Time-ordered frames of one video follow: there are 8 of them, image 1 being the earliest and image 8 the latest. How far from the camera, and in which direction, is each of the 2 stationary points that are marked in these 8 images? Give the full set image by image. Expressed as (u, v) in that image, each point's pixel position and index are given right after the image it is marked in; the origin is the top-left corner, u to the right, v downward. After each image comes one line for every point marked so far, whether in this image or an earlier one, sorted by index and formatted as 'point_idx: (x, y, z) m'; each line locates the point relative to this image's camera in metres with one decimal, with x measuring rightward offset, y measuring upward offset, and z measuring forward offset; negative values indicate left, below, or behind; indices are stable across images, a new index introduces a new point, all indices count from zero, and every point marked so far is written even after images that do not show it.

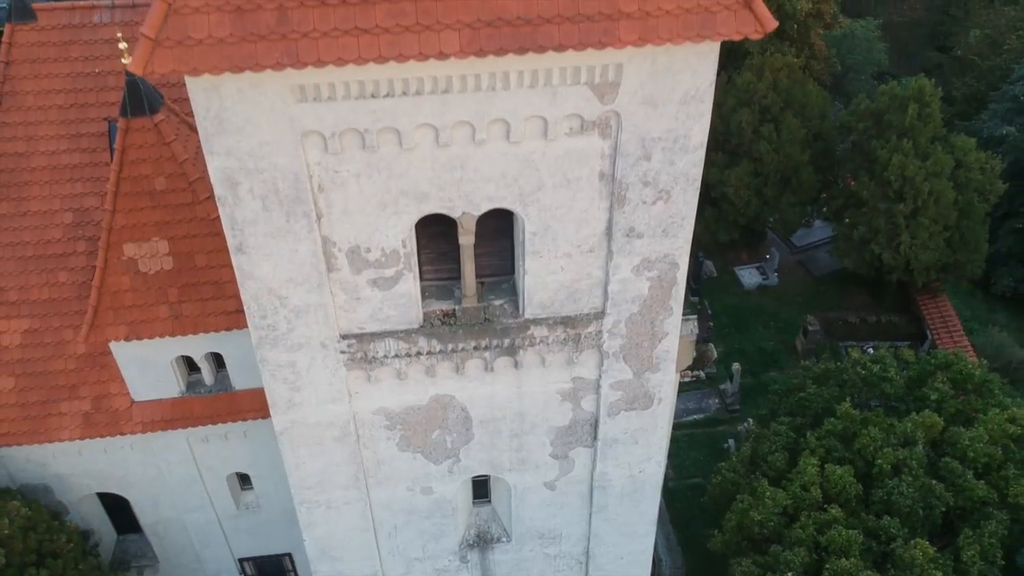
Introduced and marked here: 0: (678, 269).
0: (+1.5, +0.2, +8.5) m
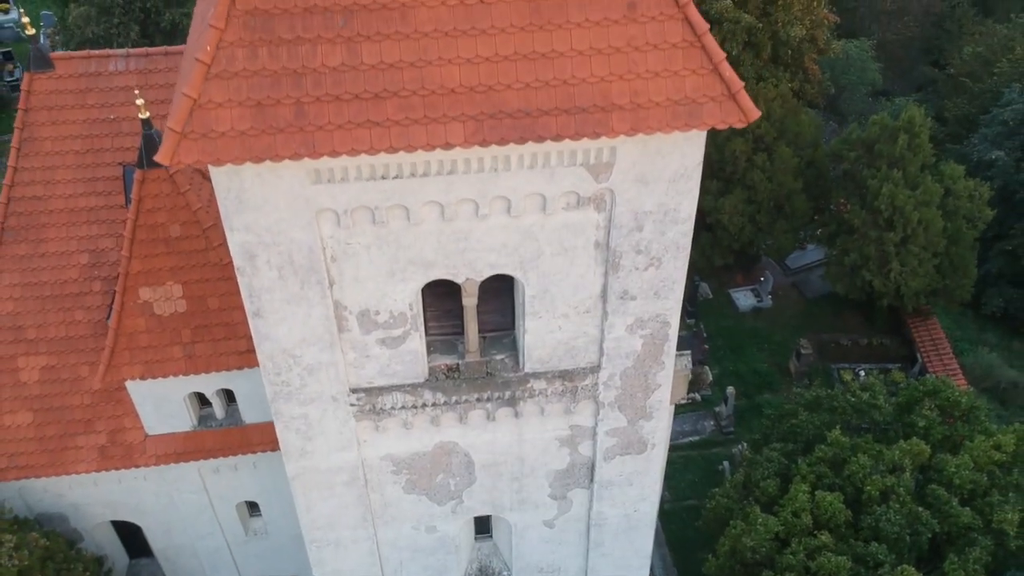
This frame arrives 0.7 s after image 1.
0: (+1.5, -0.4, +9.0) m
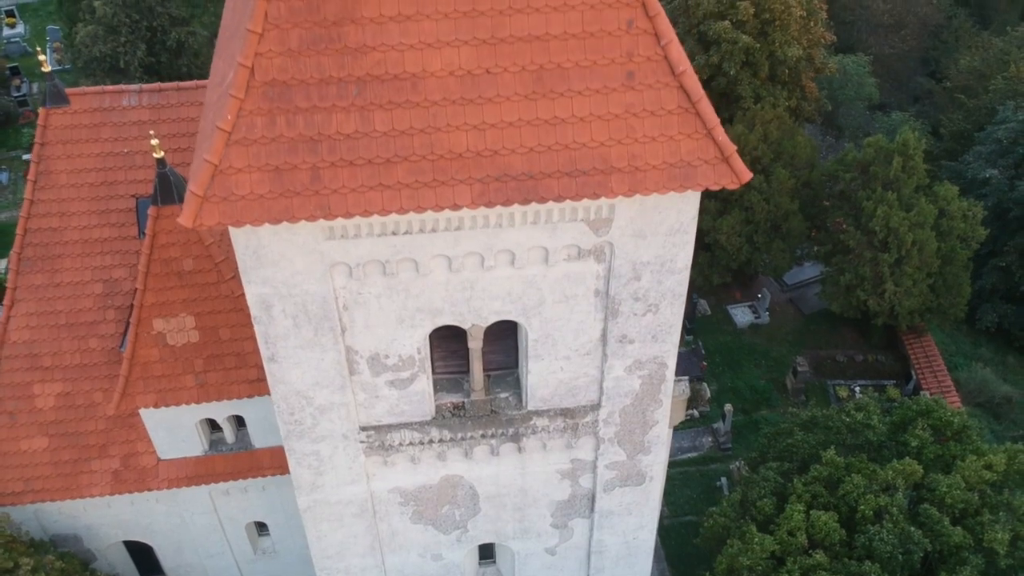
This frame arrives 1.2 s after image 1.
0: (+1.5, -0.8, +9.4) m
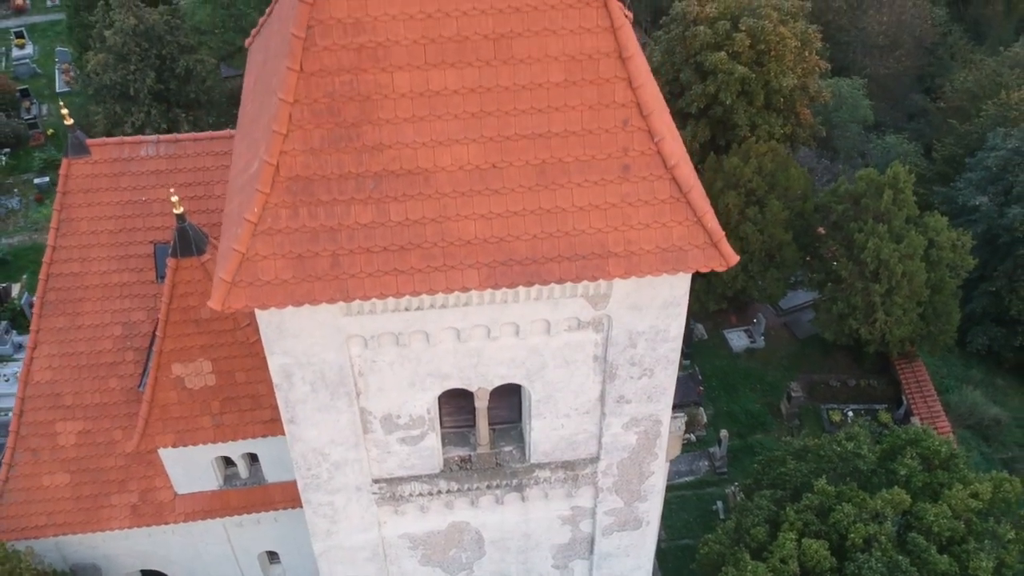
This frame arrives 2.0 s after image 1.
0: (+1.6, -1.4, +9.9) m
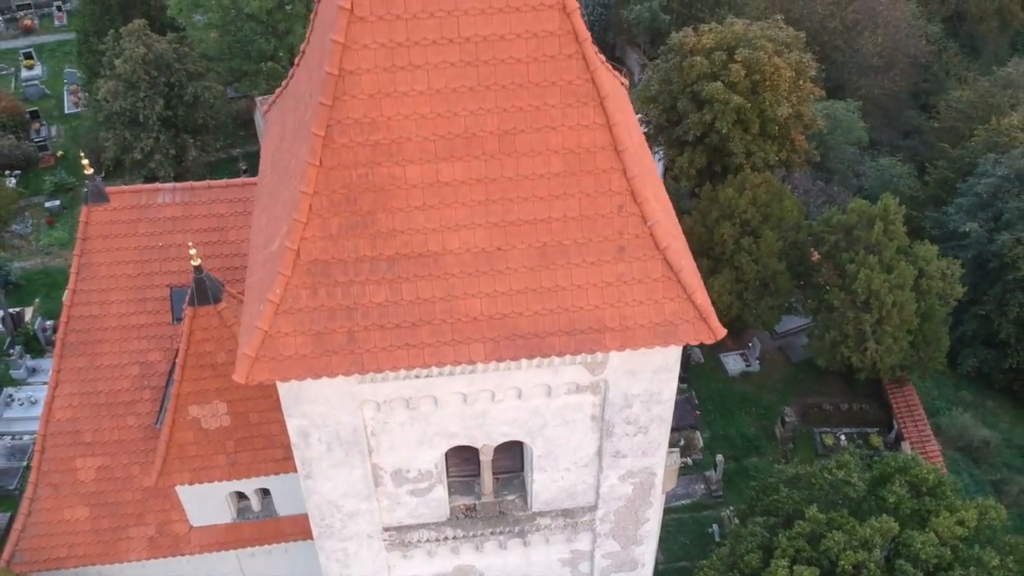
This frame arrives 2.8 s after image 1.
0: (+1.6, -2.1, +10.6) m
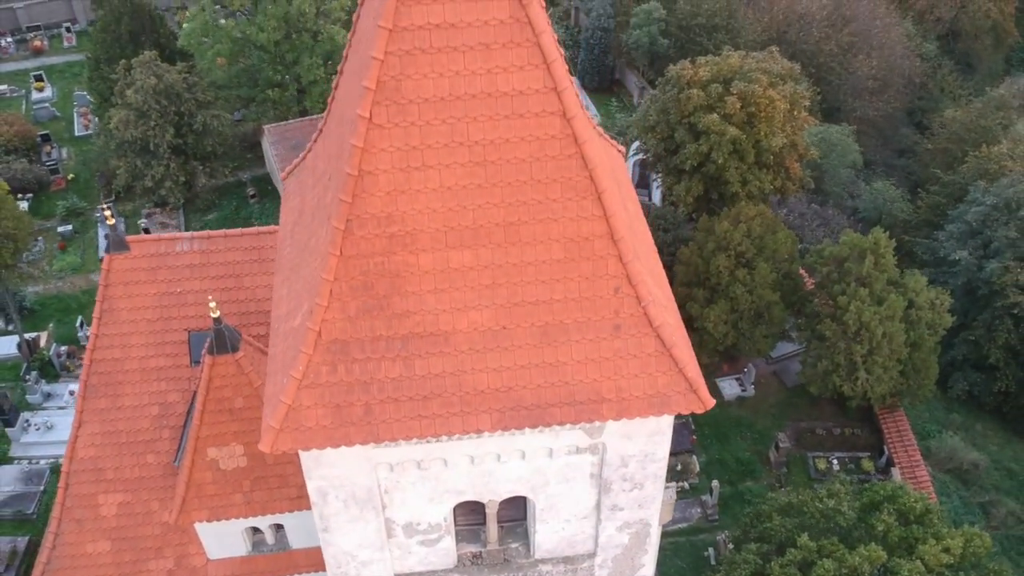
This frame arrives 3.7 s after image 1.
0: (+1.6, -2.8, +11.3) m
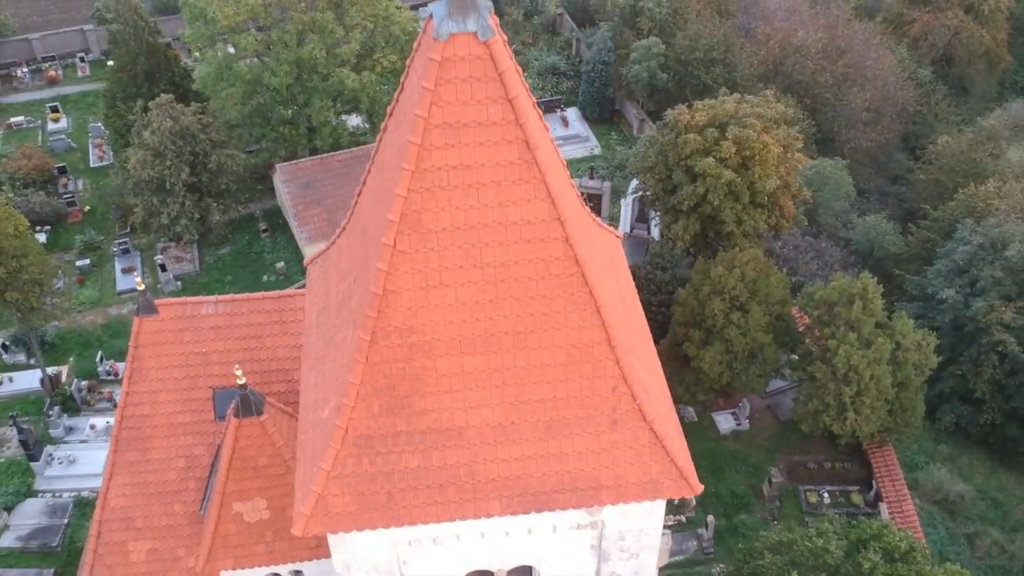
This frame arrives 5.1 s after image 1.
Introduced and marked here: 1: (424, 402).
0: (+1.7, -3.9, +12.3) m
1: (-0.9, -1.2, +10.0) m
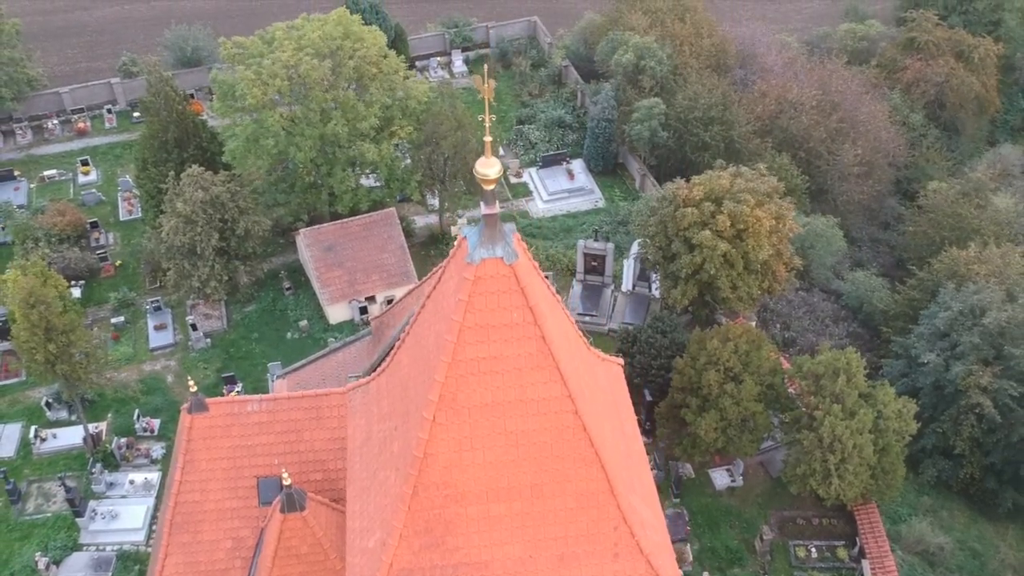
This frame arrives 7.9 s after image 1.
0: (+2.0, -5.9, +14.2) m
1: (-0.7, -3.2, +12.0) m
